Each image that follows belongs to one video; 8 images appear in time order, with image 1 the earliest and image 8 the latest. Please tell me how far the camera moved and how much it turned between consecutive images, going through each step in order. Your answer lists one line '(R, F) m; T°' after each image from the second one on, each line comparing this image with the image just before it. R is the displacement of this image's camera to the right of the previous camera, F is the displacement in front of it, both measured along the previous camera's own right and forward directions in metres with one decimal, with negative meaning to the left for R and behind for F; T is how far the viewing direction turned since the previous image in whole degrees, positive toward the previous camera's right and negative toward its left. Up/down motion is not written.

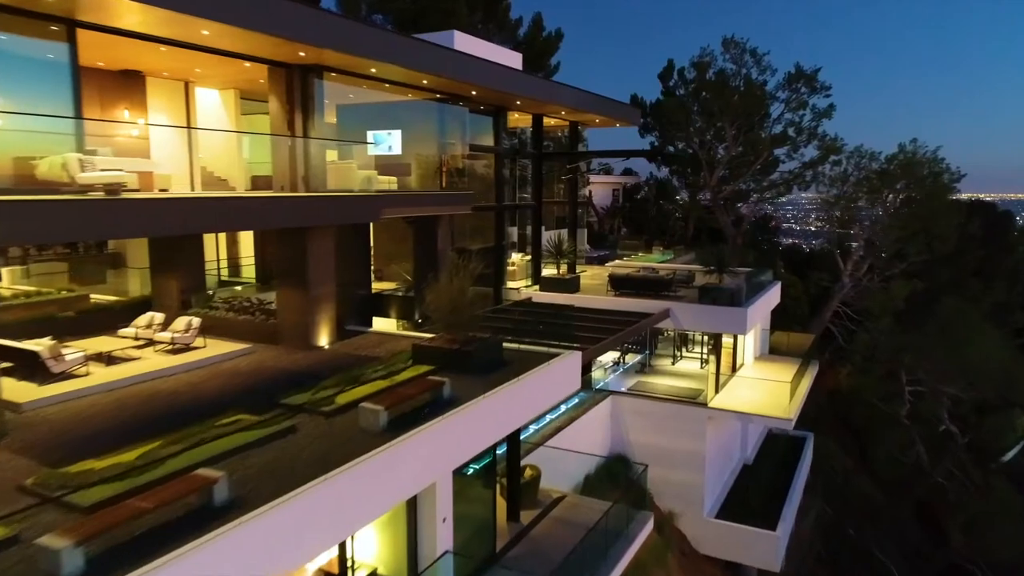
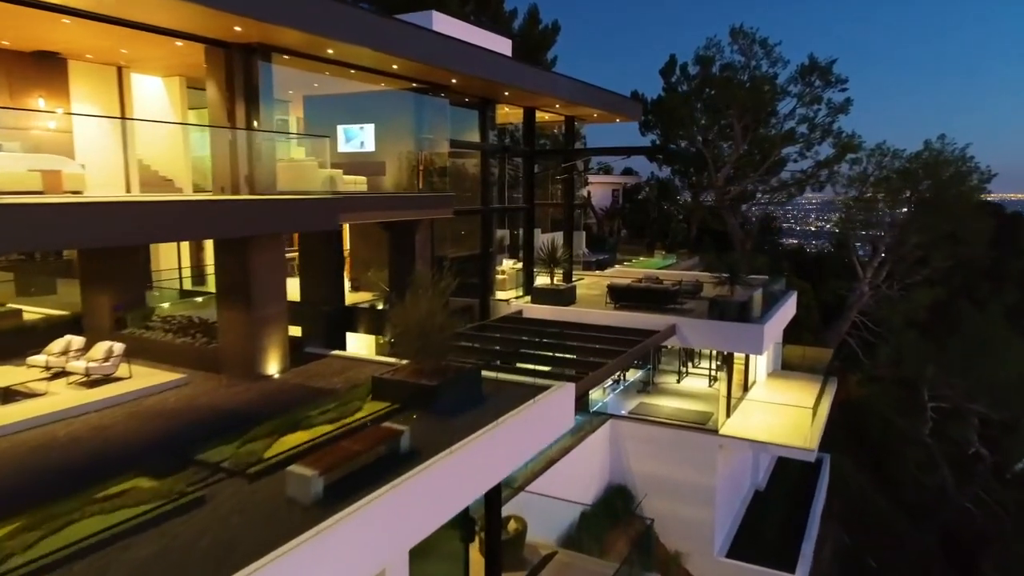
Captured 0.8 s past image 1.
(+0.2, +1.6) m; 0°
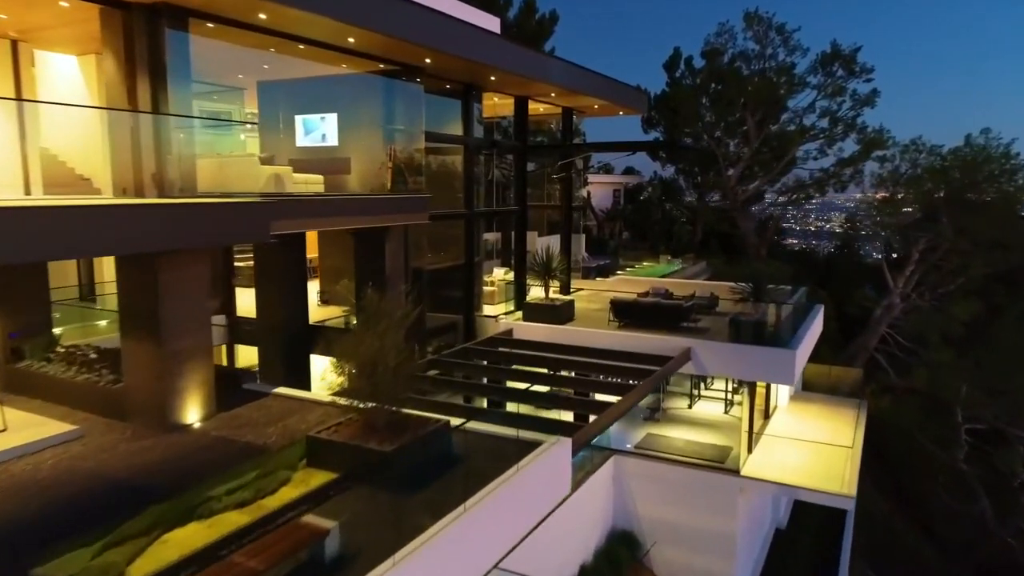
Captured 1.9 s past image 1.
(+0.2, +1.9) m; 0°
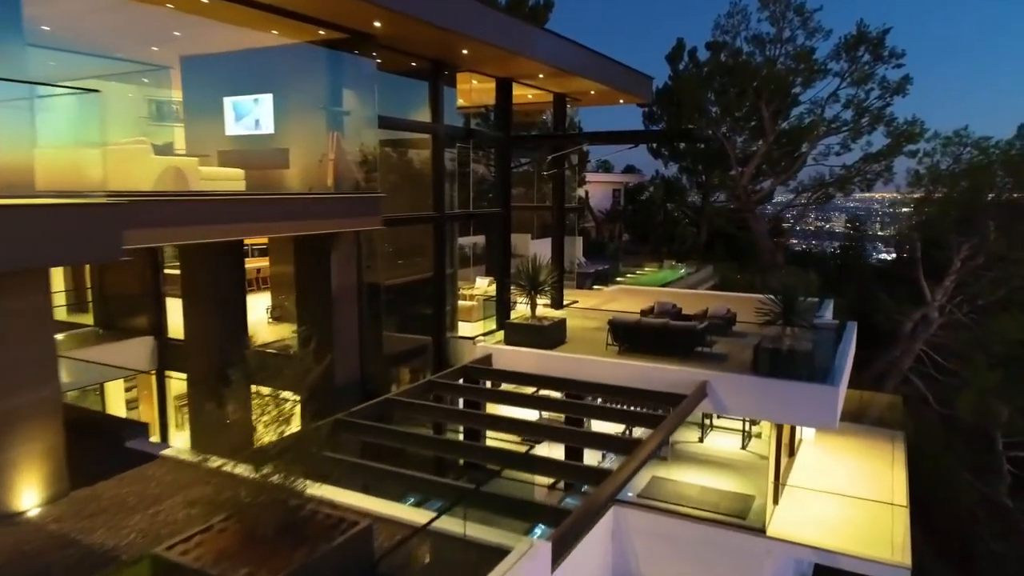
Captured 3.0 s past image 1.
(+0.3, +2.0) m; 0°
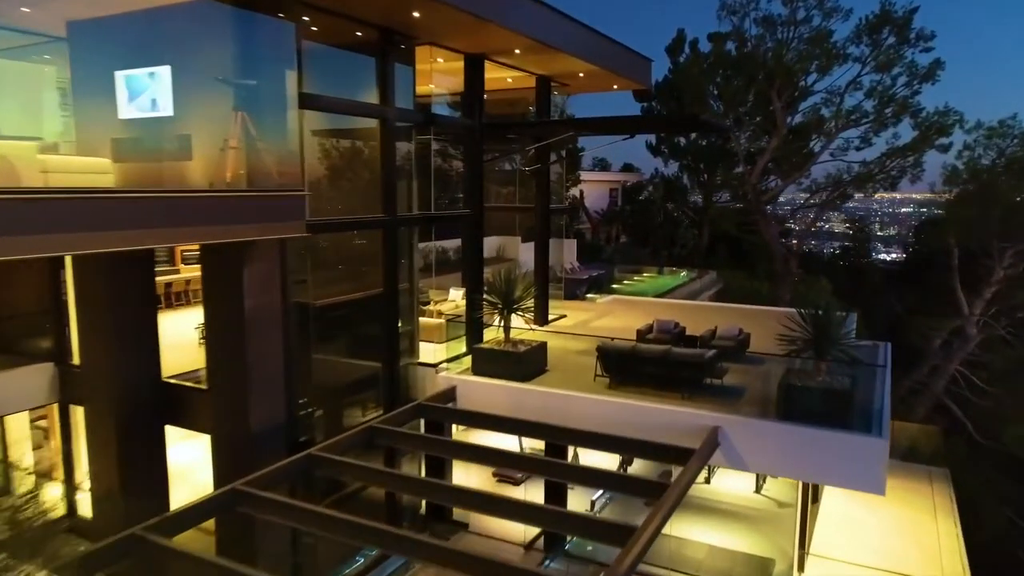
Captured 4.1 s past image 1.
(+0.4, +1.8) m; 0°
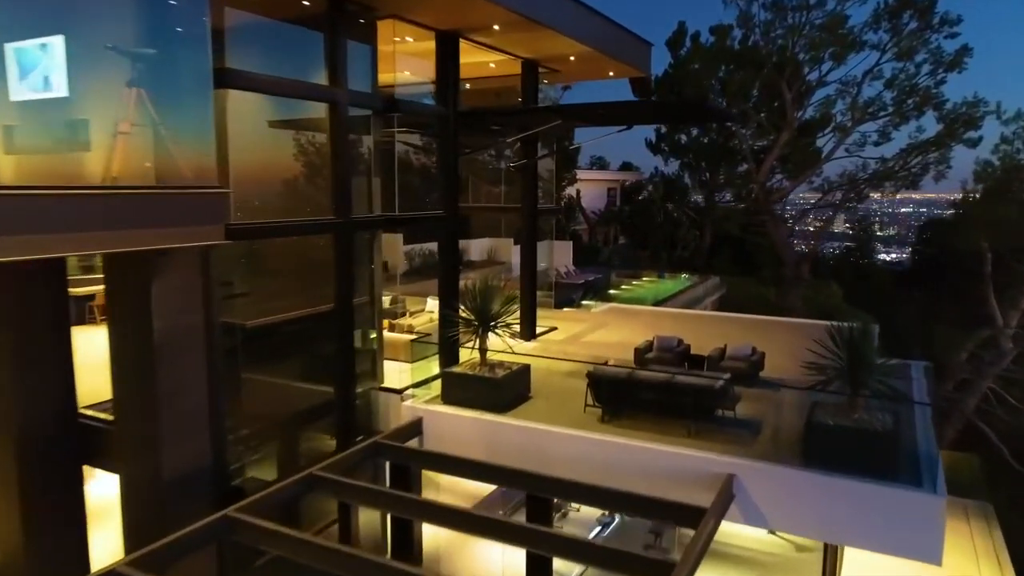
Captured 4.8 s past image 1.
(+0.3, +1.3) m; 0°
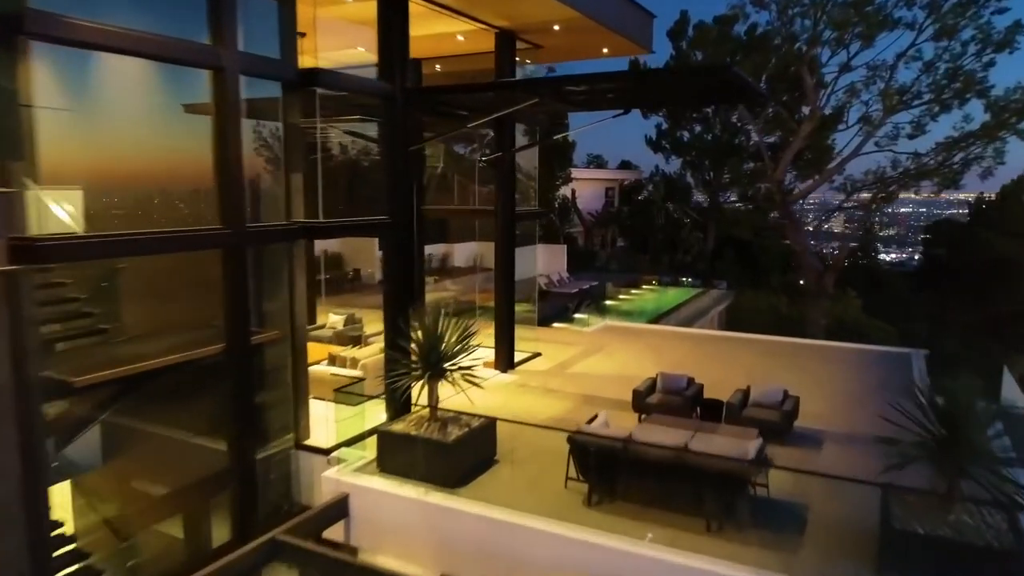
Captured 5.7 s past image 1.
(+0.3, +1.9) m; 0°
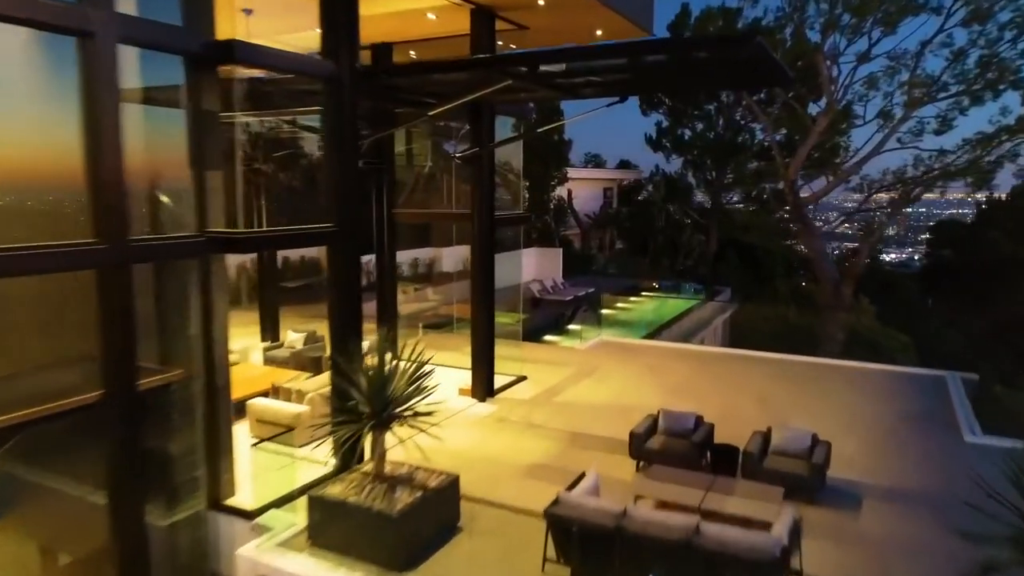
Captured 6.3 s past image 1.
(+0.2, +1.2) m; 0°
